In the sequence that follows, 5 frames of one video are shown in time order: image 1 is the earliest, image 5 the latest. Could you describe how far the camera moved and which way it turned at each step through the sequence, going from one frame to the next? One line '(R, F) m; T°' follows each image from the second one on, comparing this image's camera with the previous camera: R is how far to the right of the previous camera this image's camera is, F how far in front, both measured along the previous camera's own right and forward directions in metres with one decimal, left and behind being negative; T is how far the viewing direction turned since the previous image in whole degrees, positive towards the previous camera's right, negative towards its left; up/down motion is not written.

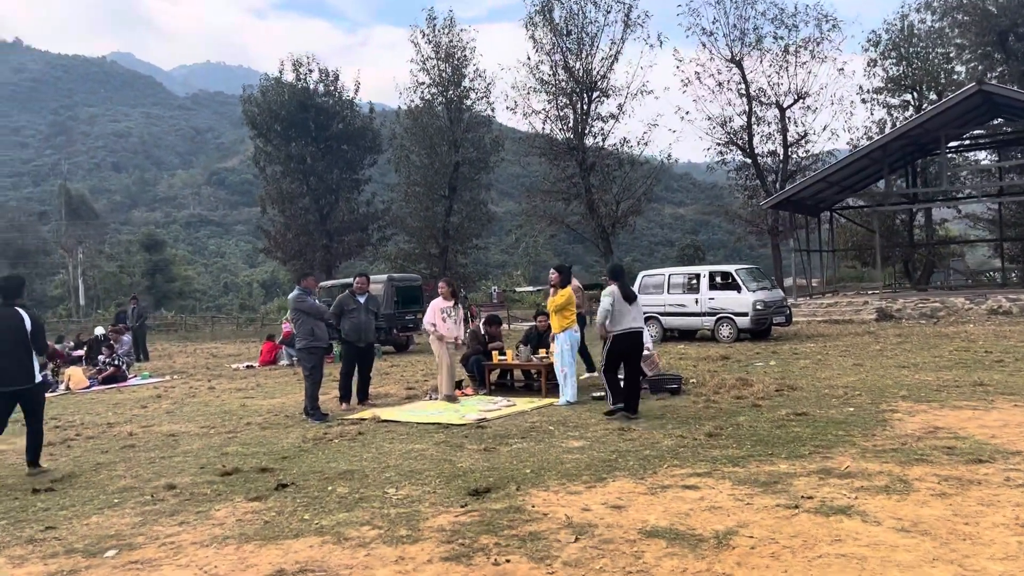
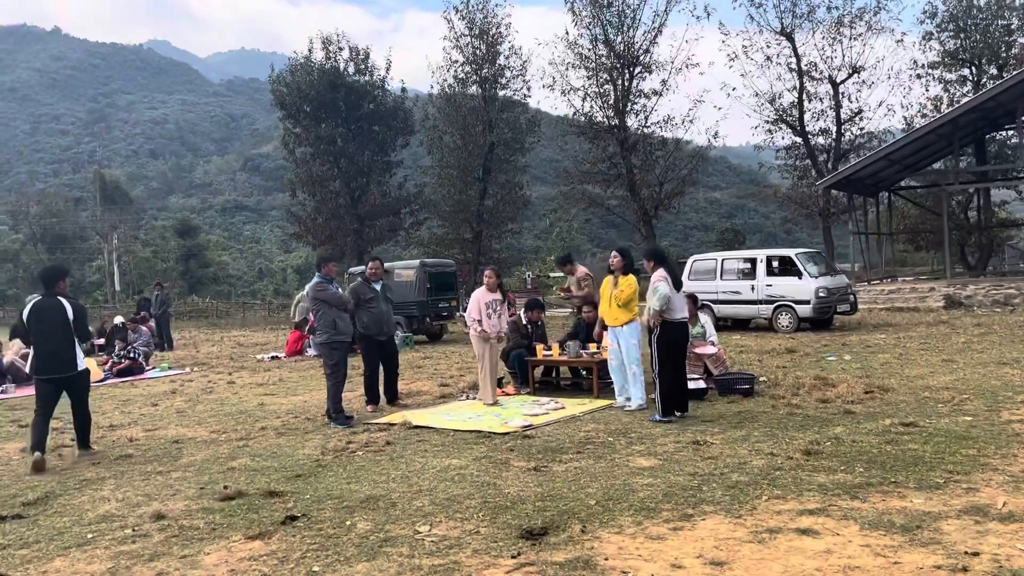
(-0.1, +1.1) m; -2°
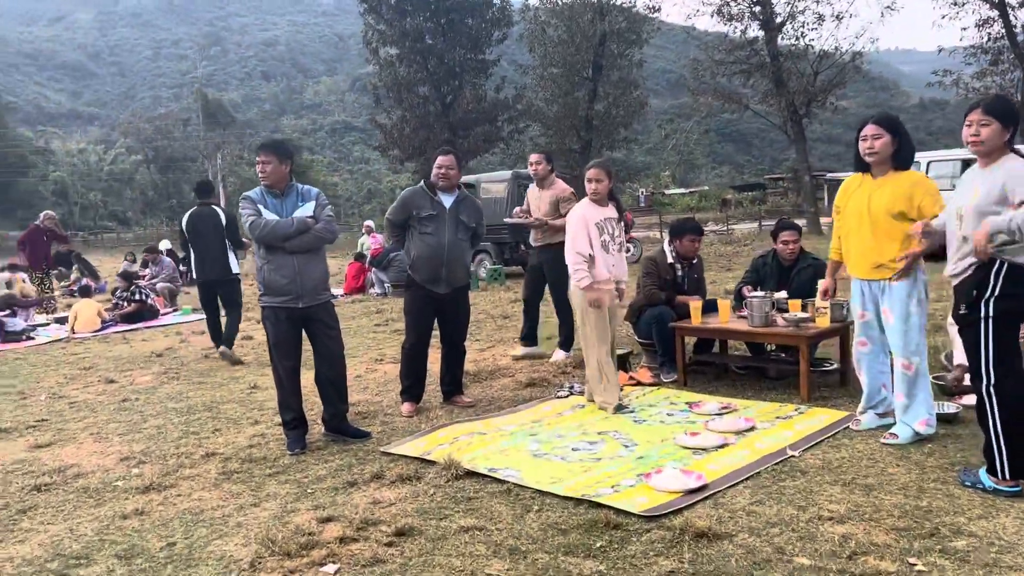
(-0.2, +3.6) m; -7°
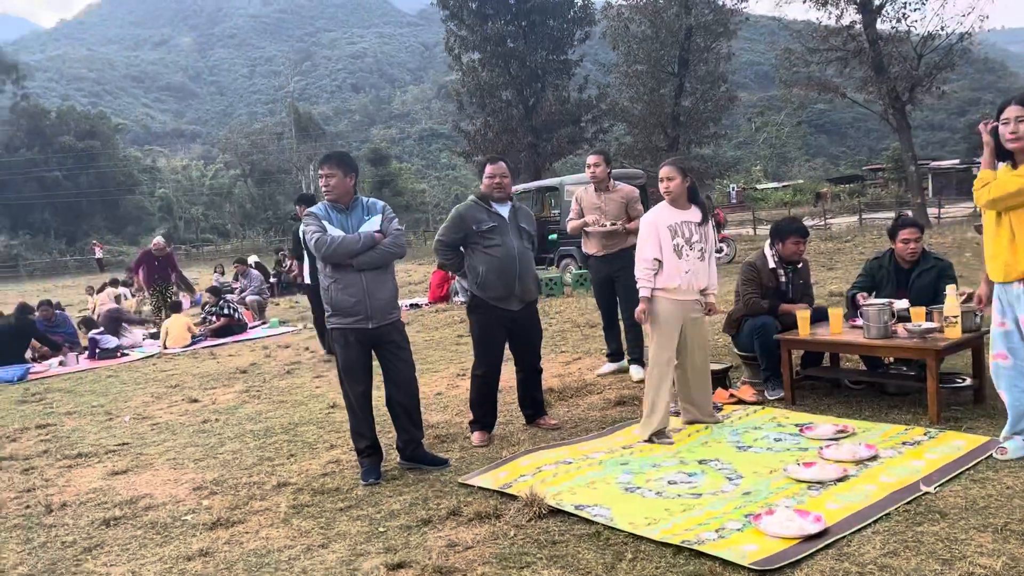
(0.0, +0.3) m; -6°
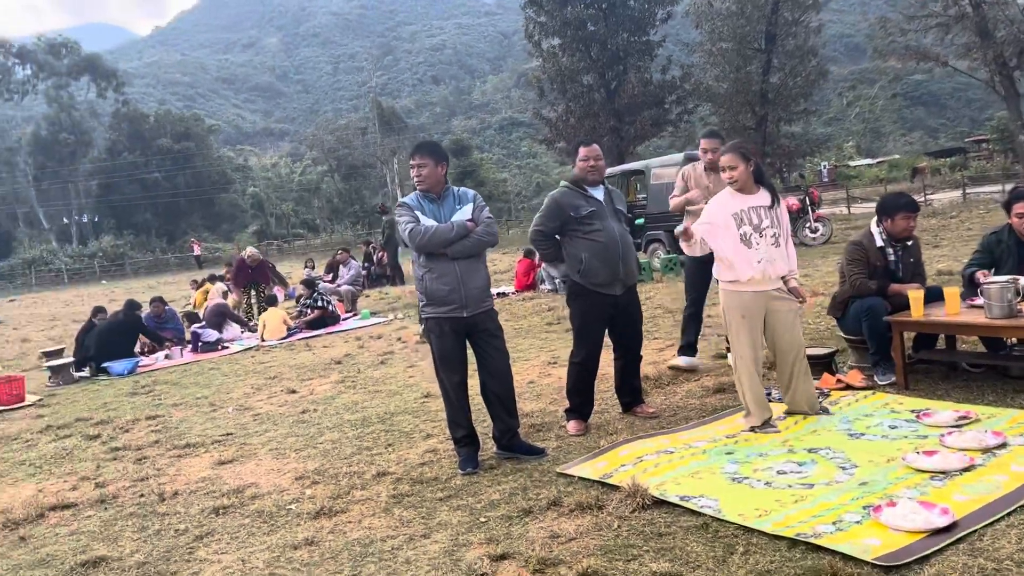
(-0.1, +0.1) m; -6°
